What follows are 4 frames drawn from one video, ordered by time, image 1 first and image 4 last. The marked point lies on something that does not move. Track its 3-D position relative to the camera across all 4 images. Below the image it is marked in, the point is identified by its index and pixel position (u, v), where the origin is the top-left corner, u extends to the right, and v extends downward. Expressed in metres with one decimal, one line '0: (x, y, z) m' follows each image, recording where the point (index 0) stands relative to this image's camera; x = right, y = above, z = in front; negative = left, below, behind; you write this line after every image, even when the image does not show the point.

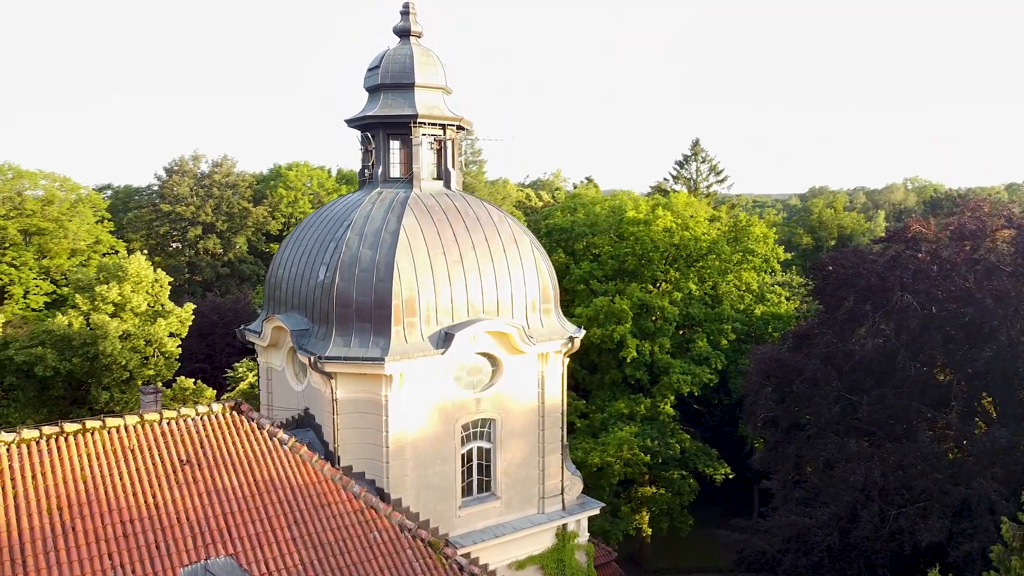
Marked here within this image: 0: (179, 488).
0: (-4.9, -2.9, +11.3) m
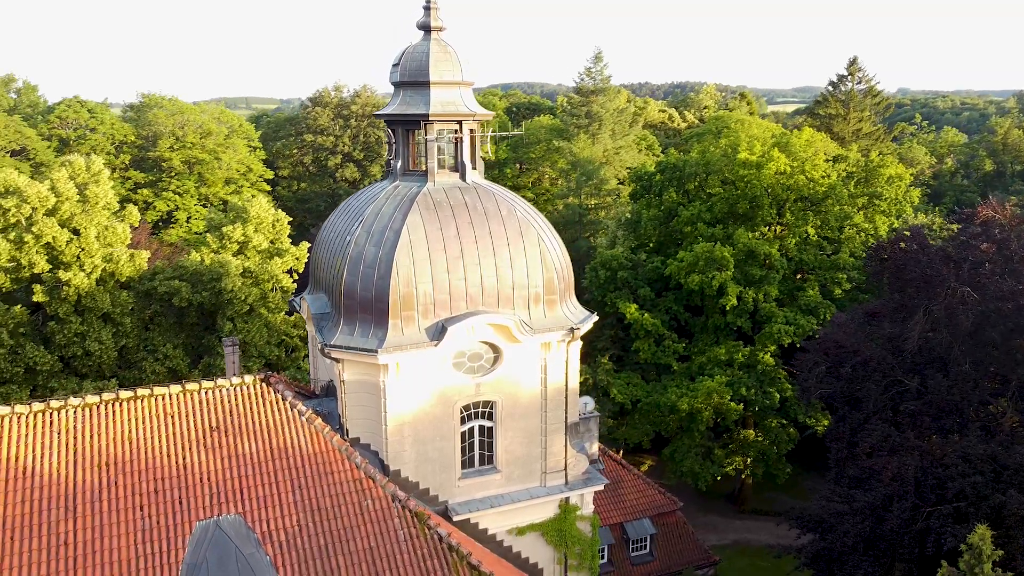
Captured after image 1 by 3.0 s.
0: (-5.4, -2.9, +13.5) m
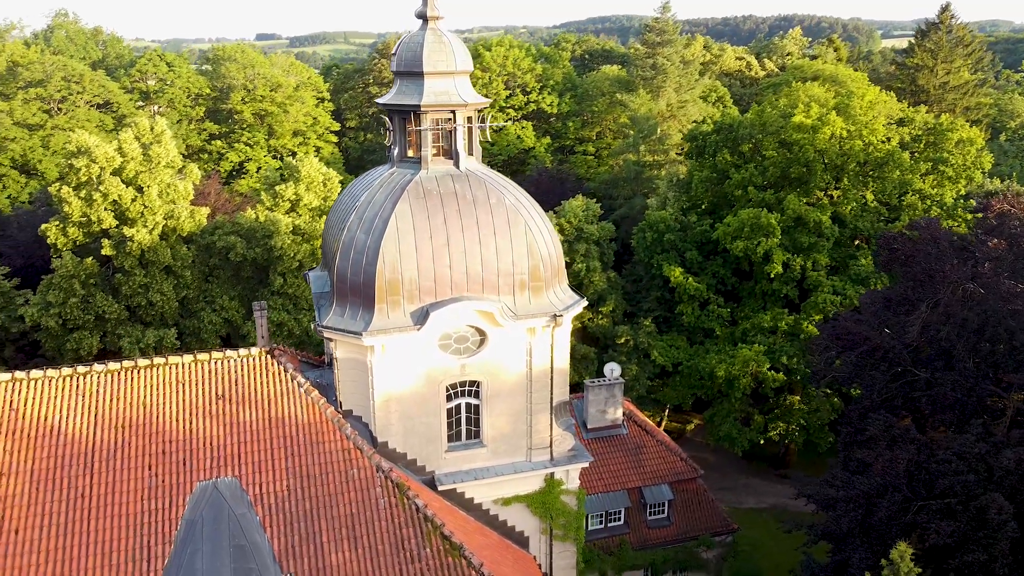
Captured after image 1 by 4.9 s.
0: (-5.8, -2.5, +14.9) m
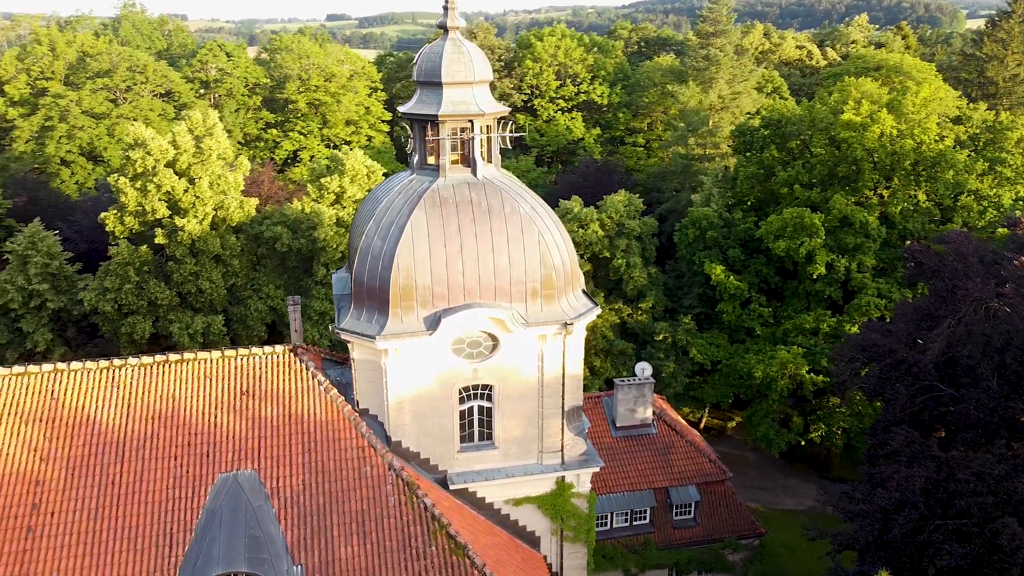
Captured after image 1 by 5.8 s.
0: (-5.7, -2.5, +15.7) m
